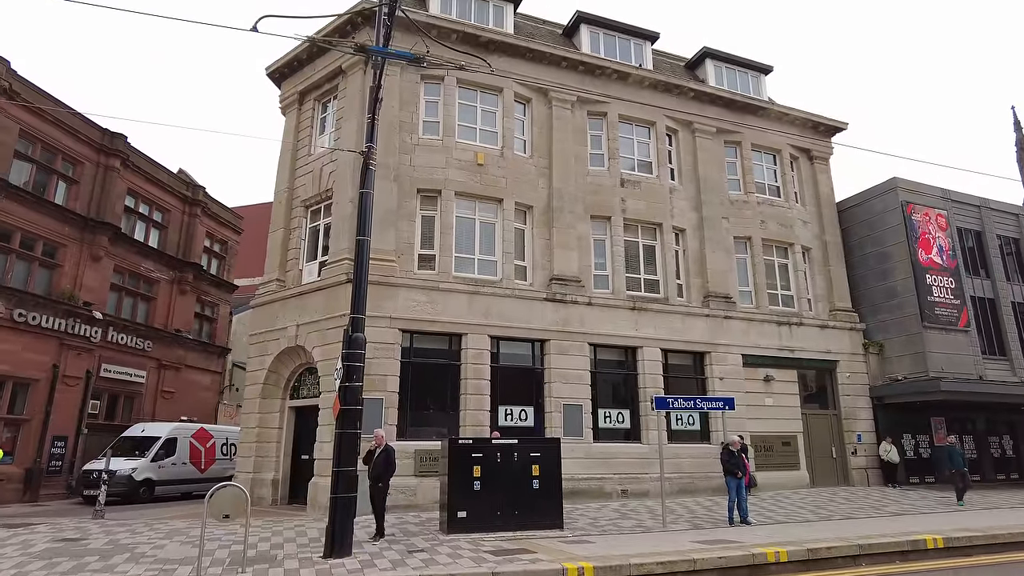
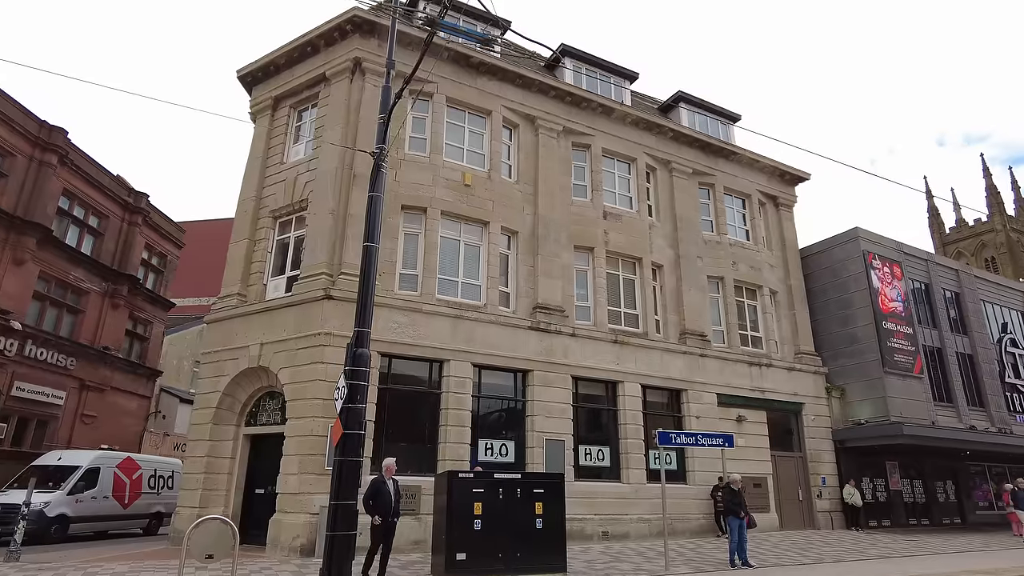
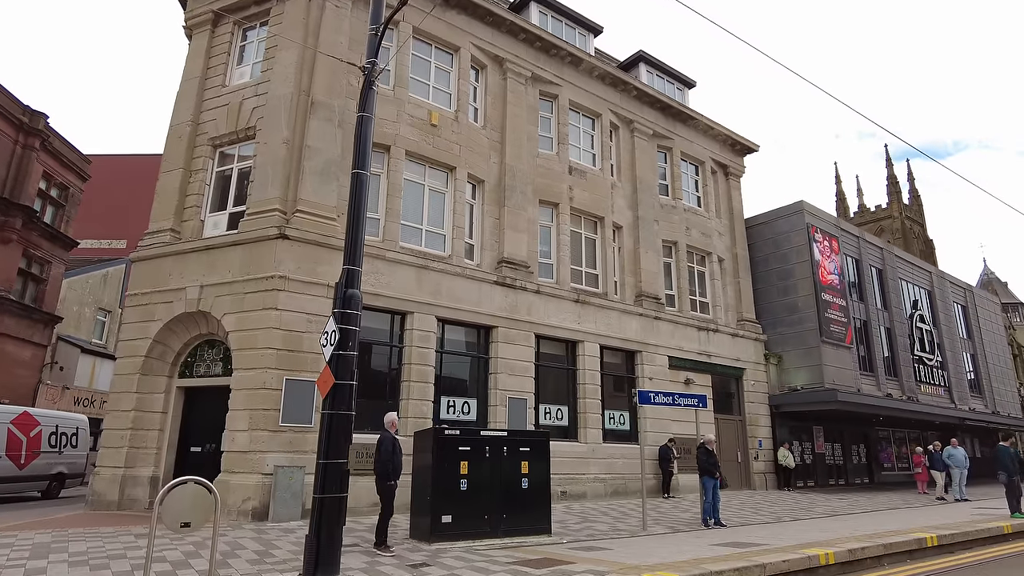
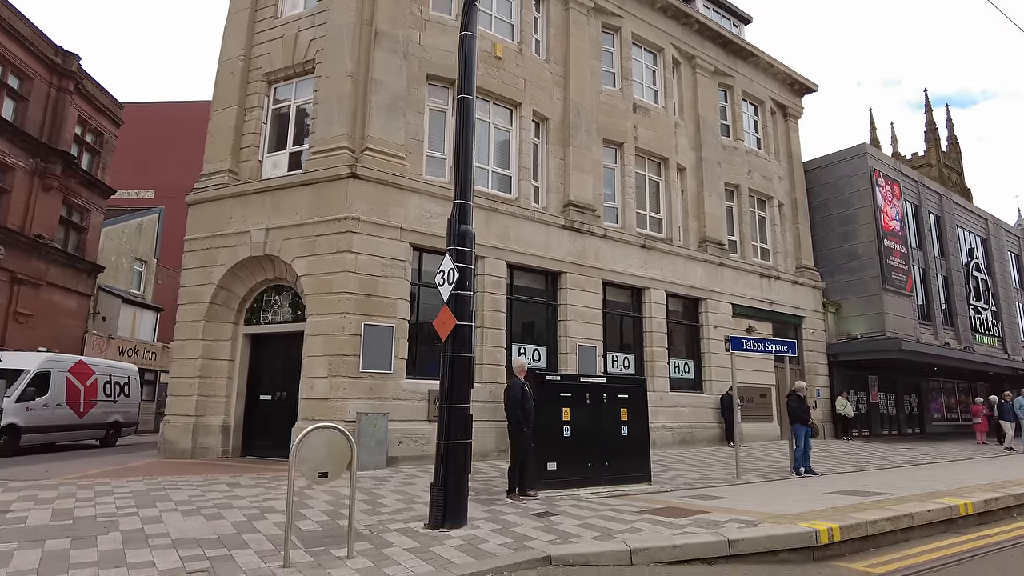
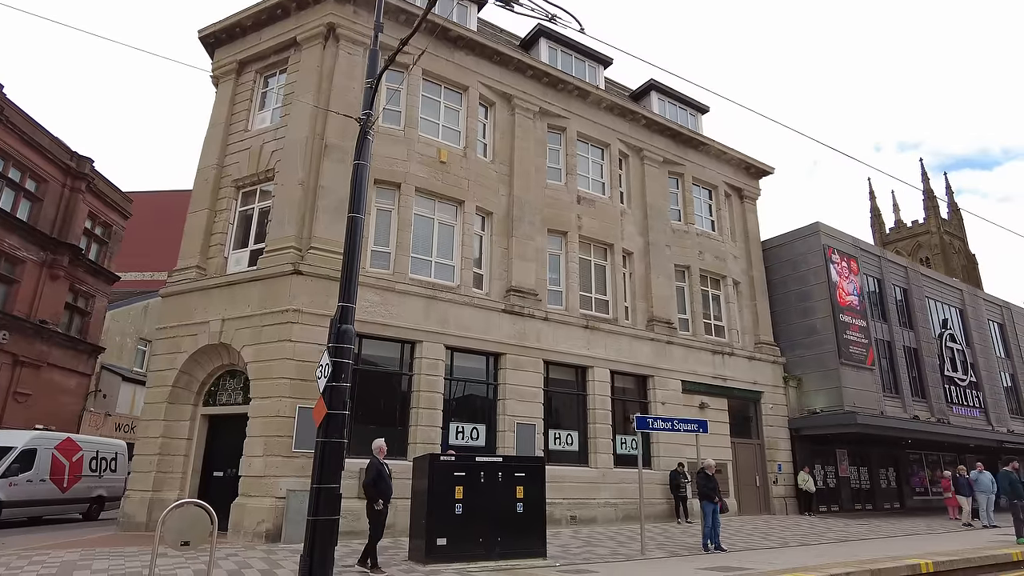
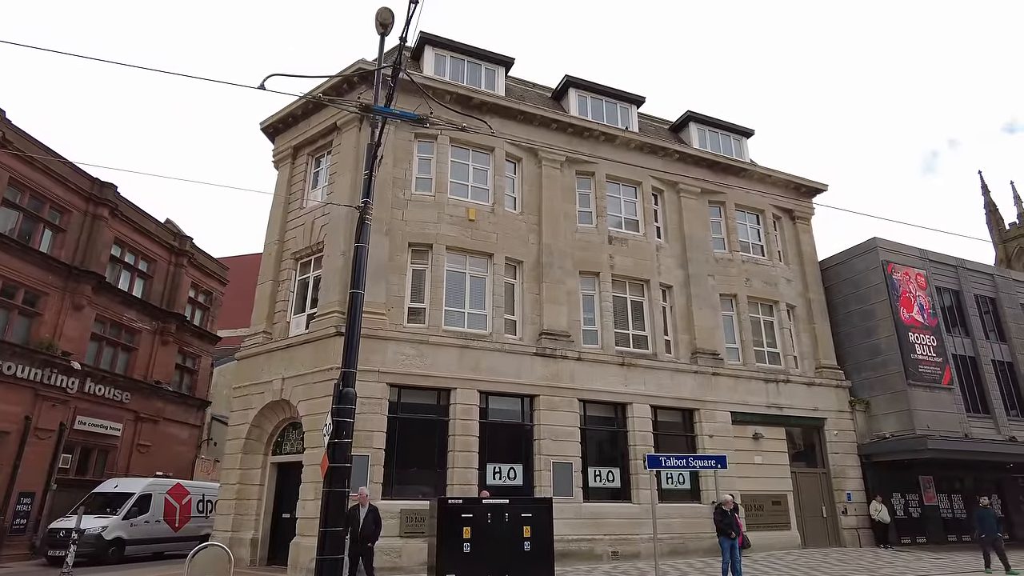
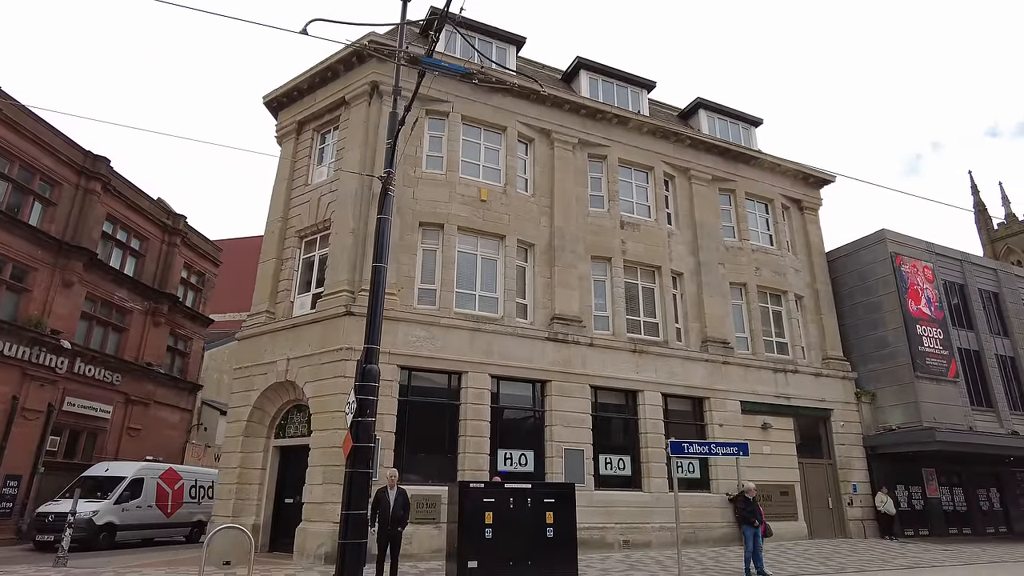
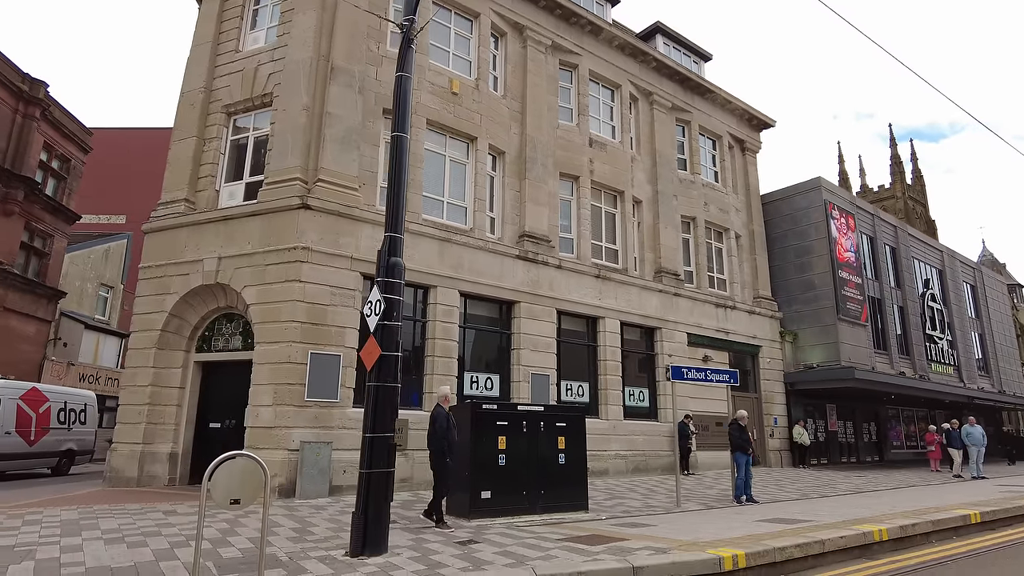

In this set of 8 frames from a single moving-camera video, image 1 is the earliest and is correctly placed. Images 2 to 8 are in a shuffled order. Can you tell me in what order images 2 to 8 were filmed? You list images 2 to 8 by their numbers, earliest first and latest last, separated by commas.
6, 7, 2, 5, 3, 8, 4
